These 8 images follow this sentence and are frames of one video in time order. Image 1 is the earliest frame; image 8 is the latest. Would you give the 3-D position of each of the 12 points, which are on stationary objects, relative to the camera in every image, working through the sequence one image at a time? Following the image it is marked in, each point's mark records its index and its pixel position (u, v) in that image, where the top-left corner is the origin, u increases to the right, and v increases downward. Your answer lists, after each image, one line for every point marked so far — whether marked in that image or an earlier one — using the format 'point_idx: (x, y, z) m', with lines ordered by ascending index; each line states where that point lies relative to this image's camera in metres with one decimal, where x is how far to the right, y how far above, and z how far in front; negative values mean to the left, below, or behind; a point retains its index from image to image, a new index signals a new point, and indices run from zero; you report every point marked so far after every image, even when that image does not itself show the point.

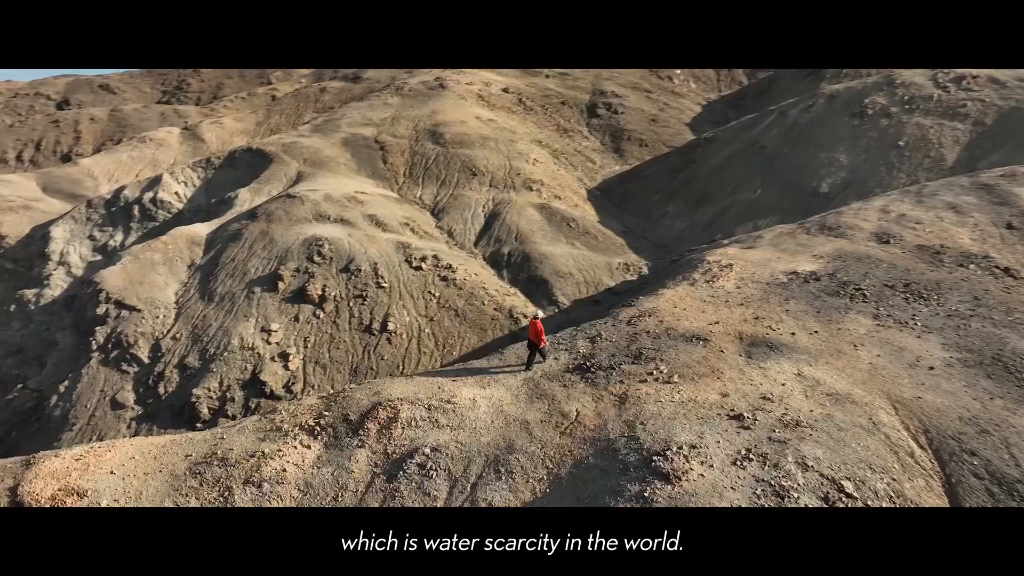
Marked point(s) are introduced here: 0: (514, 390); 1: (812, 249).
0: (+0.1, -1.6, +11.4) m
1: (+7.1, +0.9, +17.1) m
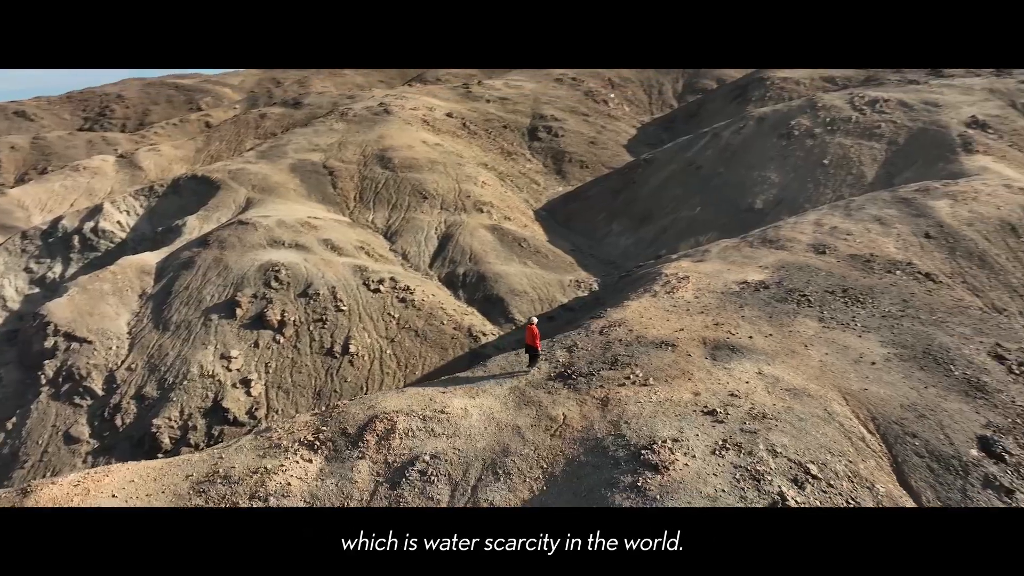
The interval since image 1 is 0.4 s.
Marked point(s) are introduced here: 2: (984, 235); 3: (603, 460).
0: (-0.2, -1.8, +12.2) m
1: (+6.2, +0.7, +18.5) m
2: (+13.0, +1.5, +19.9) m
3: (+1.3, -2.4, +10.3) m
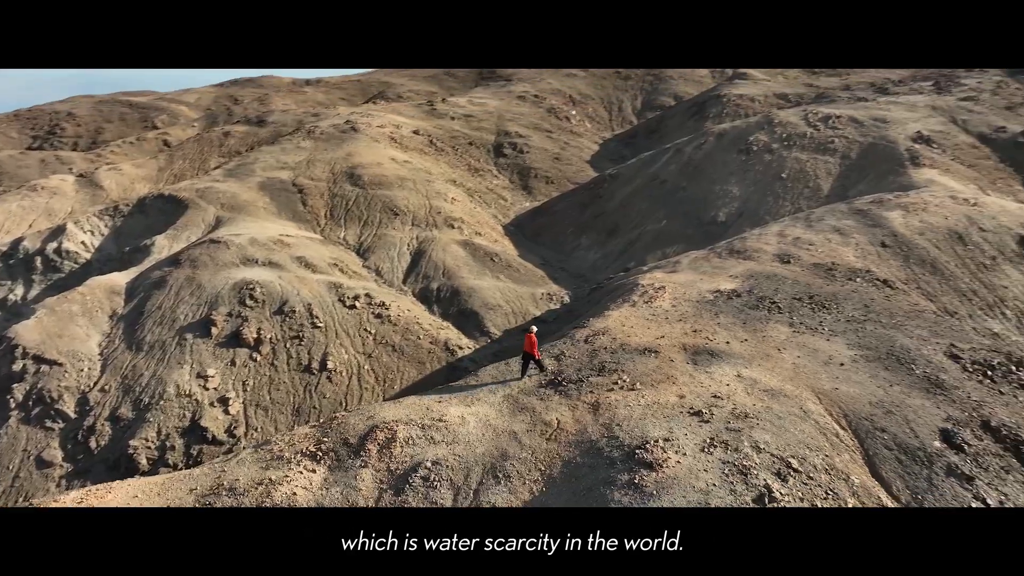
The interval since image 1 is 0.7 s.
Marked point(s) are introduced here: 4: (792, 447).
0: (-0.3, -2.1, +12.7) m
1: (+5.7, +0.5, +19.3) m
2: (+12.4, +1.3, +21.2) m
3: (+1.3, -2.6, +10.8) m
4: (+4.4, -2.5, +11.2) m
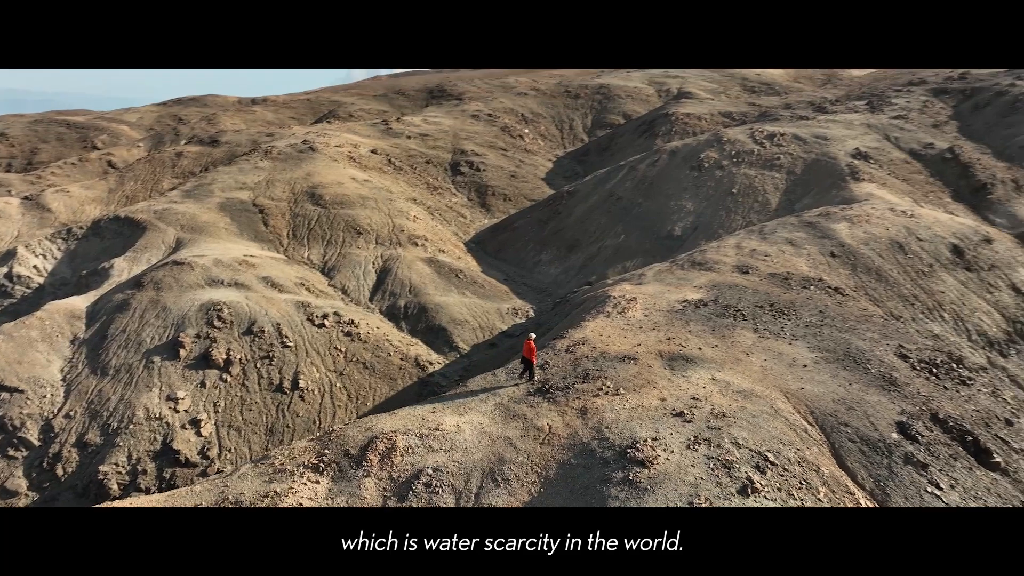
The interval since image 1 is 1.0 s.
0: (-0.4, -2.3, +13.2) m
1: (+5.0, +0.2, +20.4) m
2: (+11.5, +1.1, +22.8) m
3: (+1.3, -2.8, +11.5) m
4: (+4.3, -2.6, +12.1) m
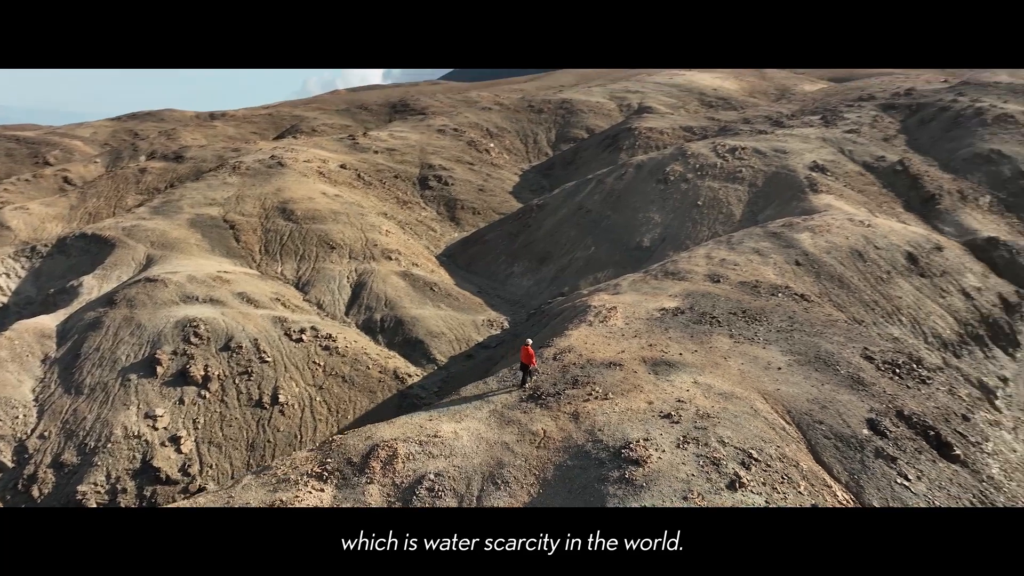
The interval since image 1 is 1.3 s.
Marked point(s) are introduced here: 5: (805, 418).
0: (-0.5, -2.5, +13.7) m
1: (+4.5, -0.1, +21.2) m
2: (+10.8, +0.9, +23.9) m
3: (+1.3, -2.9, +12.1) m
4: (+4.2, -2.7, +12.9) m
5: (+5.8, -2.5, +14.2) m
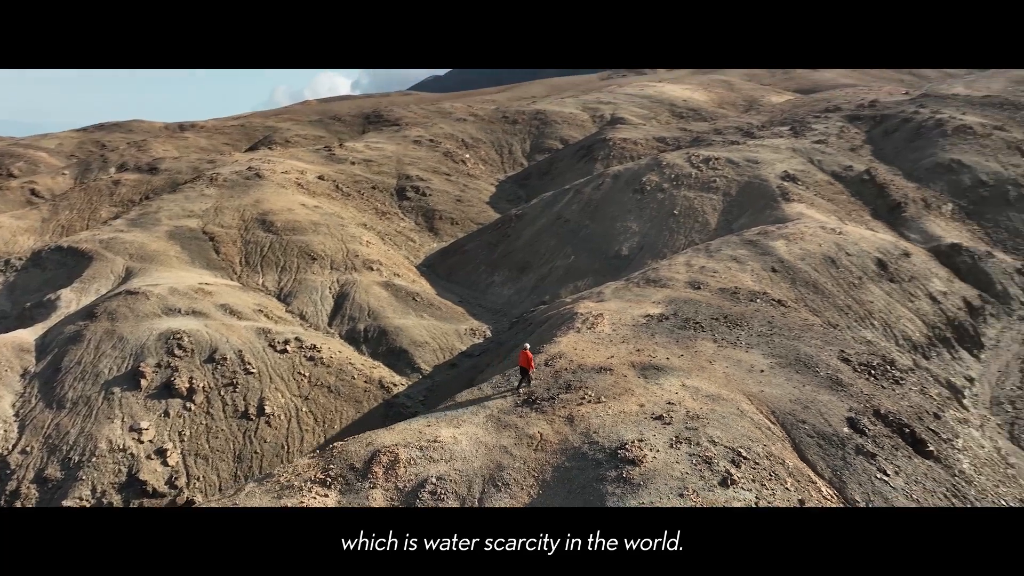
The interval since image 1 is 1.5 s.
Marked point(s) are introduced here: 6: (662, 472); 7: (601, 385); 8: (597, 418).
0: (-0.6, -2.7, +14.1) m
1: (+4.1, -0.3, +21.8) m
2: (+10.3, +0.7, +24.8) m
3: (+1.3, -3.0, +12.5) m
4: (+4.2, -2.8, +13.4) m
5: (+5.7, -2.6, +14.8) m
6: (+2.5, -3.1, +12.0) m
7: (+1.9, -2.0, +15.1) m
8: (+1.6, -2.5, +13.8) m
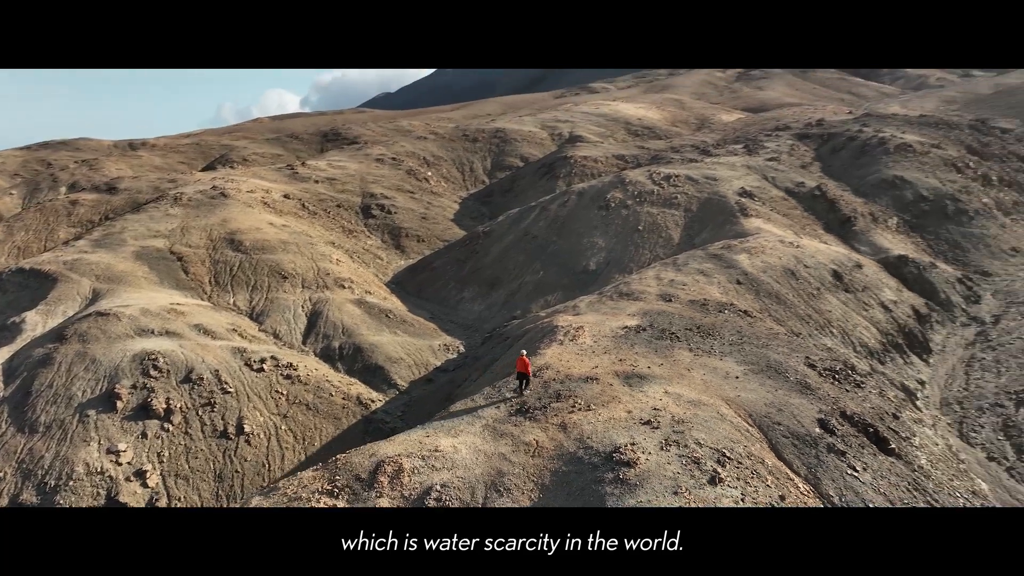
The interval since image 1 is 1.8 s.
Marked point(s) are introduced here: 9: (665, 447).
0: (-0.7, -3.0, +14.7) m
1: (+3.5, -0.7, +22.7) m
2: (+9.5, +0.3, +26.1) m
3: (+1.3, -3.3, +13.3) m
4: (+4.2, -3.0, +14.3) m
5: (+5.5, -2.9, +15.8) m
6: (+2.5, -3.3, +12.8) m
7: (+1.7, -2.3, +15.9) m
8: (+1.6, -2.8, +14.6) m
9: (+2.9, -3.0, +13.6) m
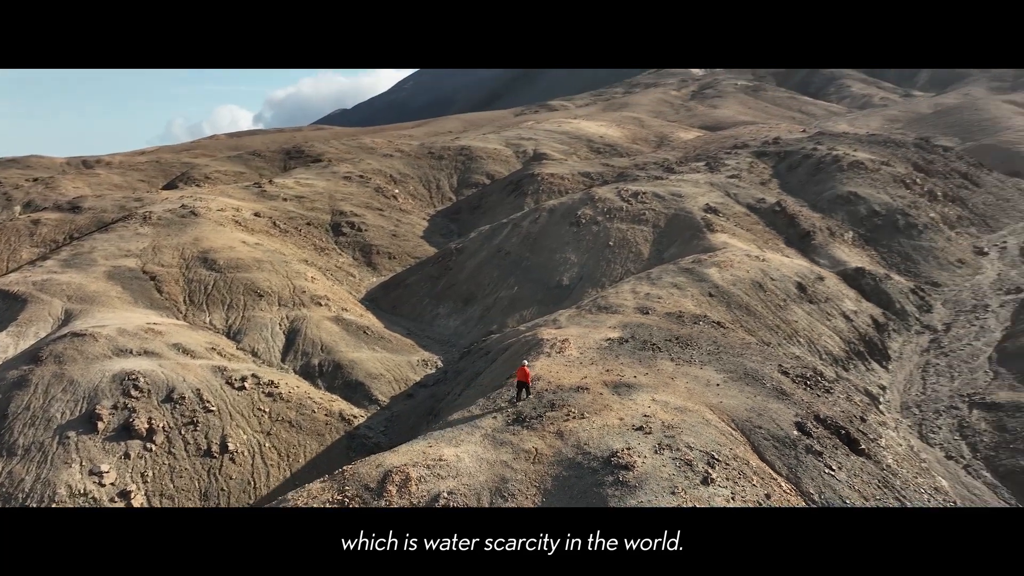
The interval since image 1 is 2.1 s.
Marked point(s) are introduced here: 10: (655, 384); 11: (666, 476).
0: (-0.7, -3.3, +15.3) m
1: (+3.0, -1.1, +23.6) m
2: (+8.8, -0.1, +27.3) m
3: (+1.4, -3.5, +14.0) m
4: (+4.2, -3.3, +15.2) m
5: (+5.4, -3.2, +16.8) m
6: (+2.6, -3.5, +13.6) m
7: (+1.6, -2.6, +16.7) m
8: (+1.5, -3.0, +15.3) m
9: (+2.9, -3.3, +14.4) m
10: (+3.5, -2.4, +18.0) m
11: (+2.9, -3.5, +13.6) m
